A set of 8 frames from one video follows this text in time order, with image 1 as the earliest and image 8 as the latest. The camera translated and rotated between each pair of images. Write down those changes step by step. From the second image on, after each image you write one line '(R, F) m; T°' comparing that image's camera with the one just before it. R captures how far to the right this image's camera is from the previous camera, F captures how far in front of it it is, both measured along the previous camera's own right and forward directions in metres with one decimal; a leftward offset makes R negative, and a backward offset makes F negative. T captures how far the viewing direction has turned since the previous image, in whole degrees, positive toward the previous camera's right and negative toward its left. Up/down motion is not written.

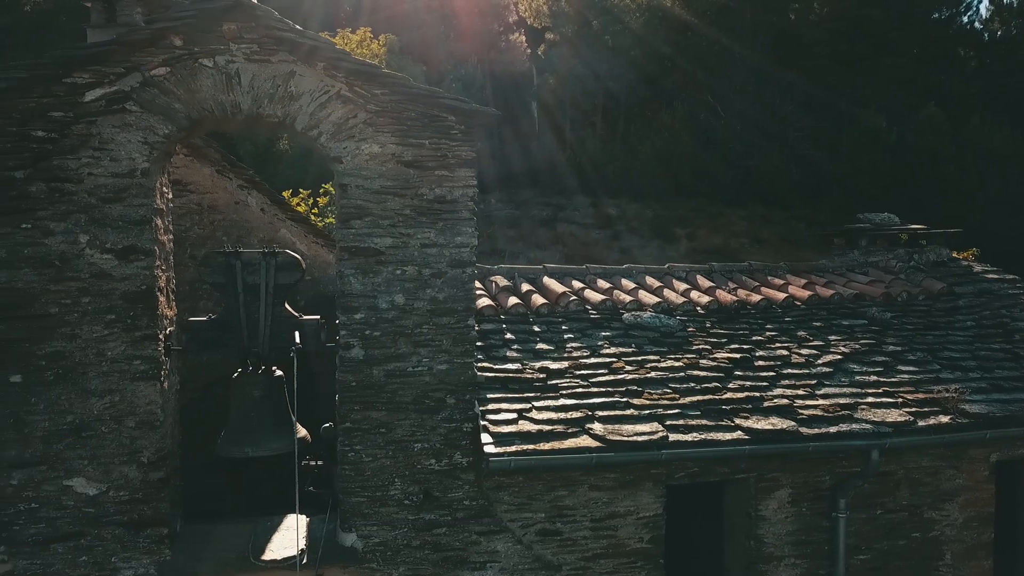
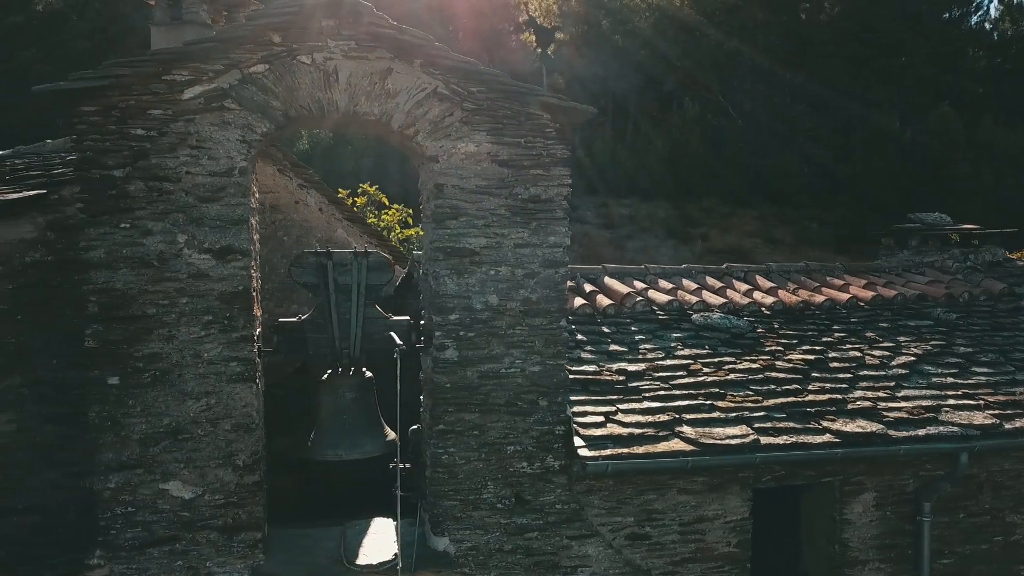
(-0.4, +0.1) m; 0°
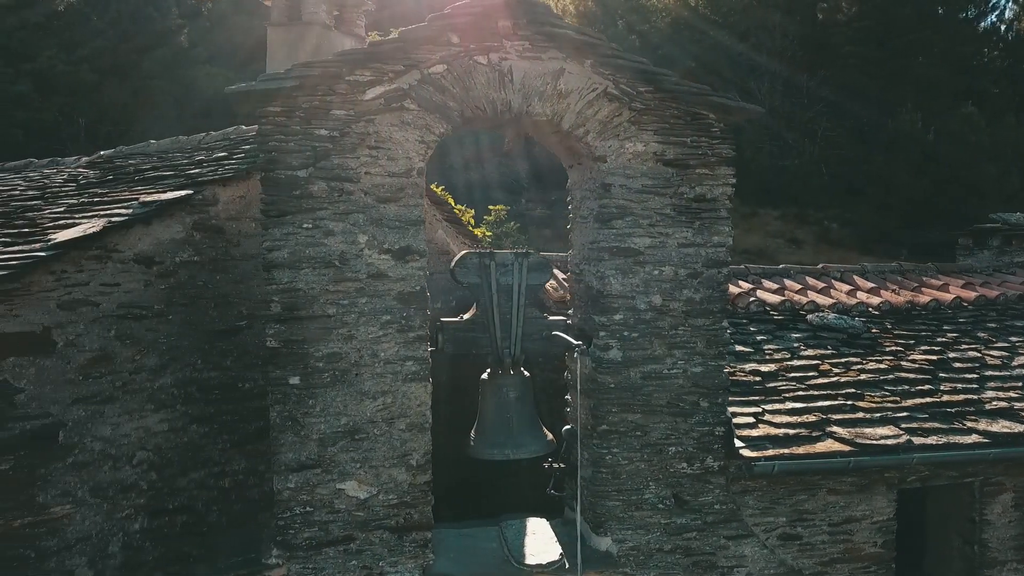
(-0.7, 0.0) m; 0°
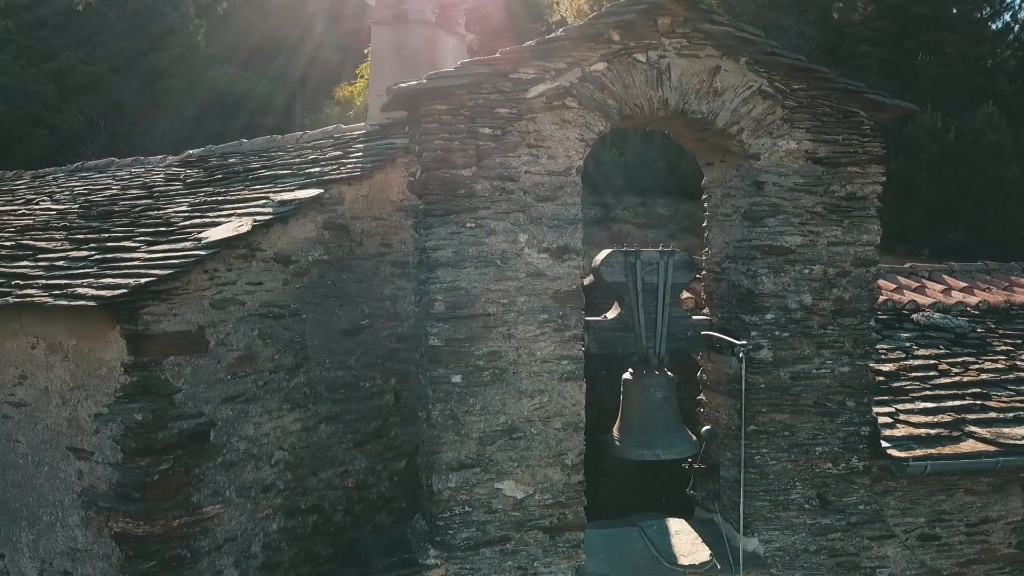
(-0.6, 0.0) m; 0°
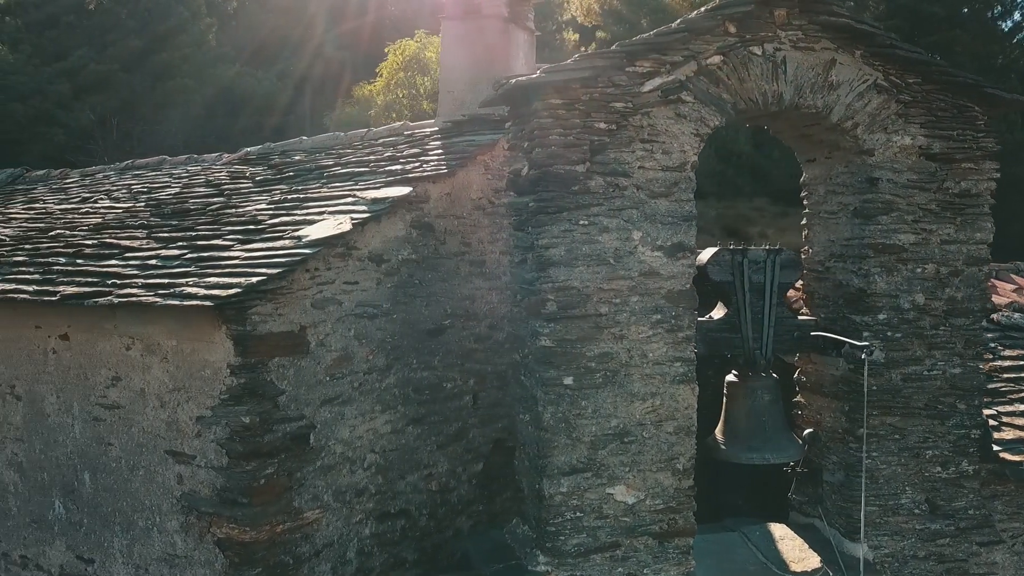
(-0.4, +0.1) m; 0°
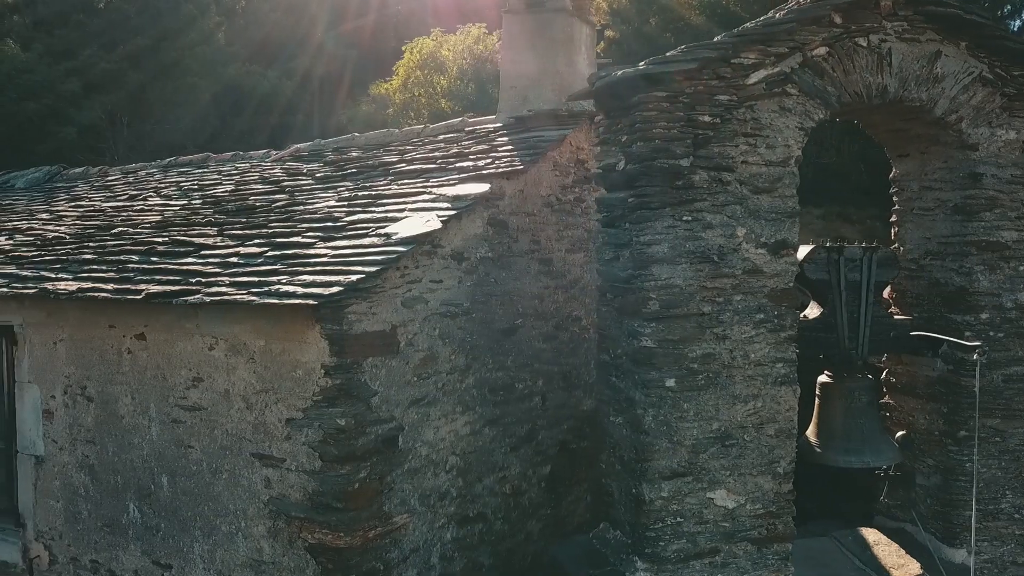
(-0.4, +0.1) m; 0°
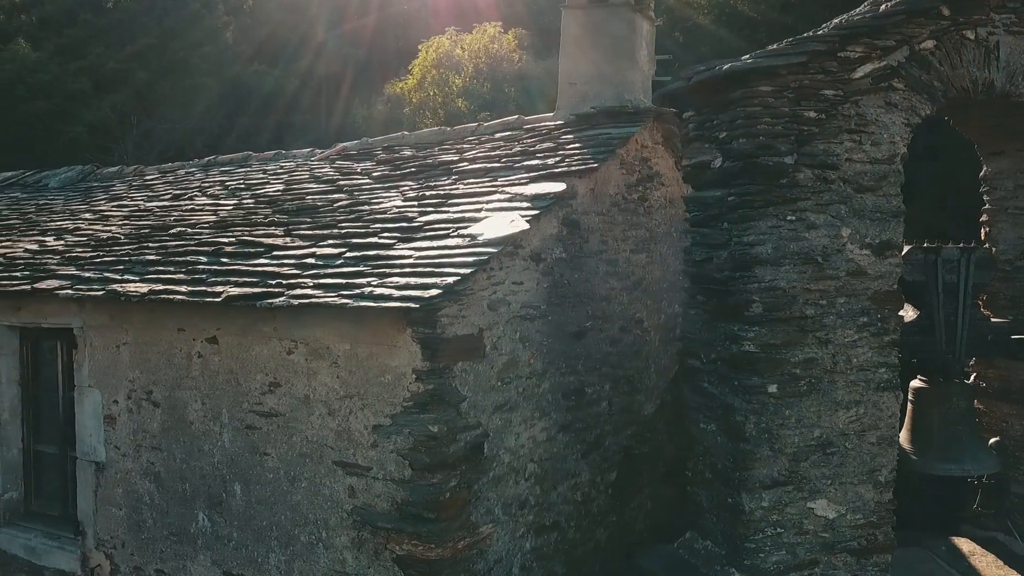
(-0.3, +0.1) m; 0°
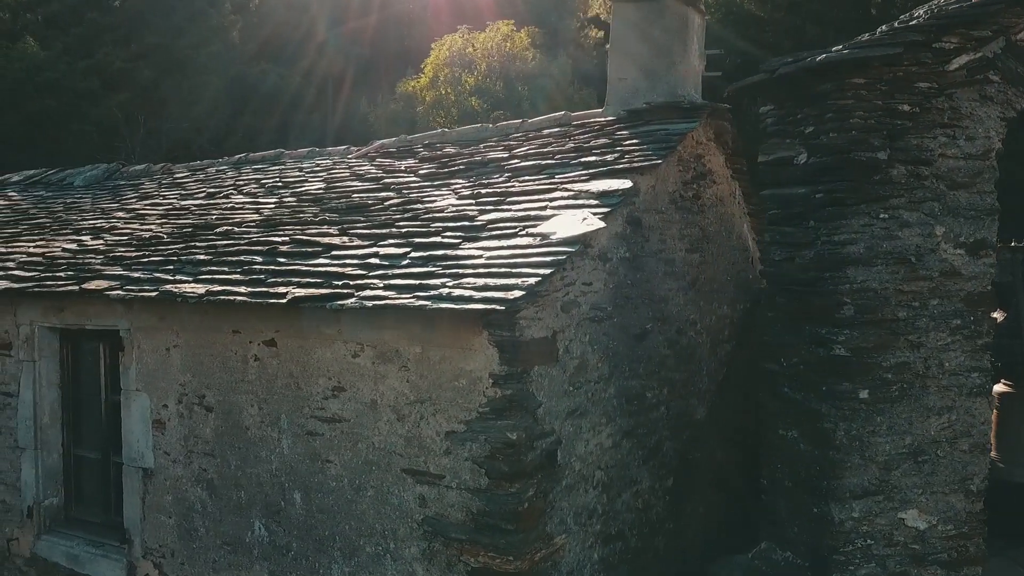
(-0.3, +0.1) m; 0°
